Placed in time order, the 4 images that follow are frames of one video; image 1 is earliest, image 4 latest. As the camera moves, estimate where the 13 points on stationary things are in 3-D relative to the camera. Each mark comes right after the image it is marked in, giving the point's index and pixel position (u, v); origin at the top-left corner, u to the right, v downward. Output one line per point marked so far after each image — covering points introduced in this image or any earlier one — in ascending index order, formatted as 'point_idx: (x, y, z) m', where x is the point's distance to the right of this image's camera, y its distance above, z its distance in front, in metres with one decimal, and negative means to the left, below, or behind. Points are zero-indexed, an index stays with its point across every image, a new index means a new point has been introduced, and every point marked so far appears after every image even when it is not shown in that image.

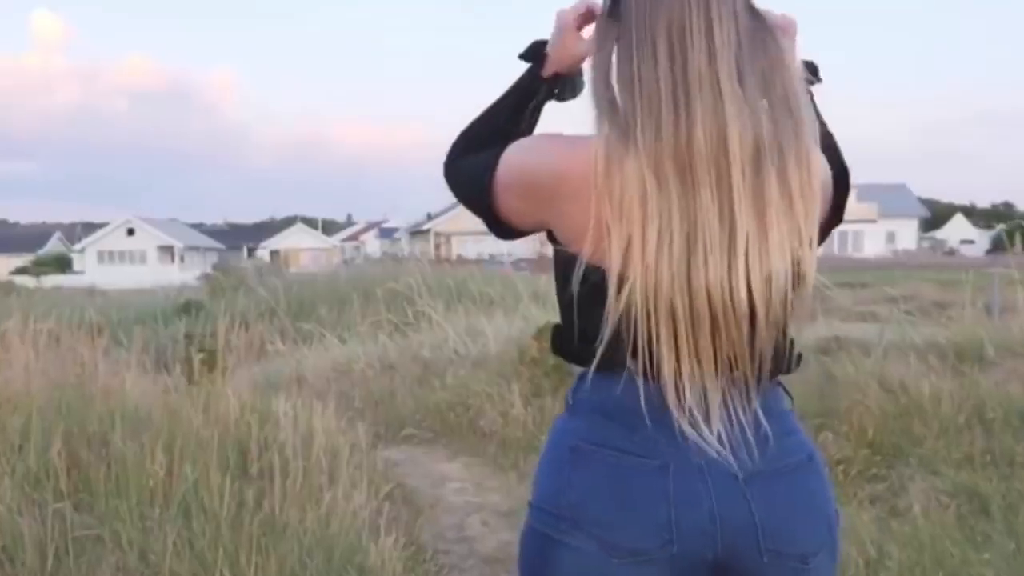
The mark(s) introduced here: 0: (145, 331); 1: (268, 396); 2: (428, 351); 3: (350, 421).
0: (-4.8, -0.7, +14.7) m
1: (-1.7, -0.8, +7.9) m
2: (-0.8, -0.6, +10.6) m
3: (-1.1, -0.9, +7.4) m
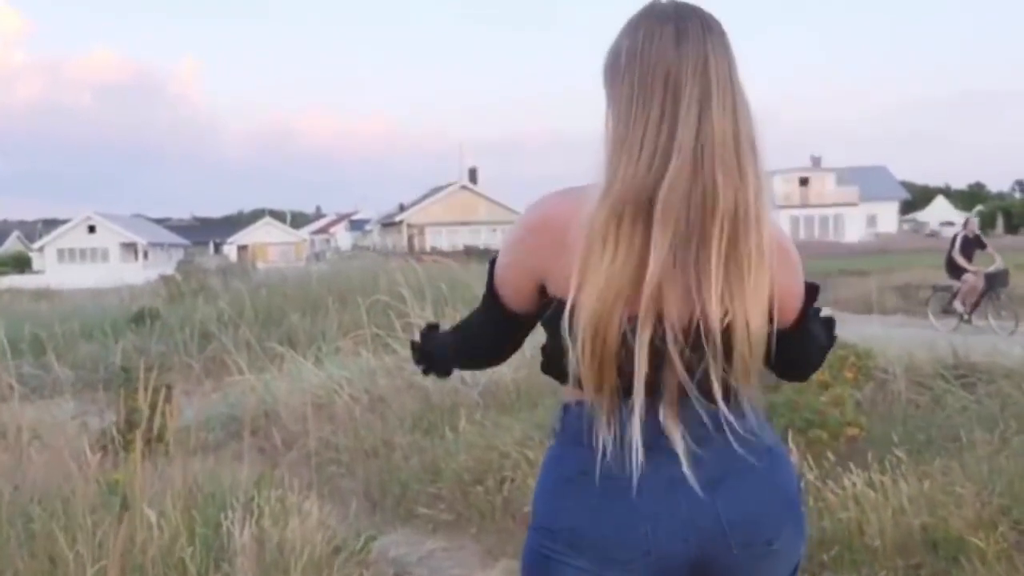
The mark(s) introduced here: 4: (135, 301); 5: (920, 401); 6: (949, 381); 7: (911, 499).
0: (-4.7, -0.9, +12.6) m
1: (-1.4, -0.9, +5.8) m
2: (-0.7, -0.7, +8.6) m
3: (-0.8, -1.0, +5.4) m
4: (-6.0, -0.2, +18.1) m
5: (+2.1, -0.6, +5.8) m
6: (+2.3, -0.5, +6.1) m
7: (+1.4, -0.7, +4.0) m
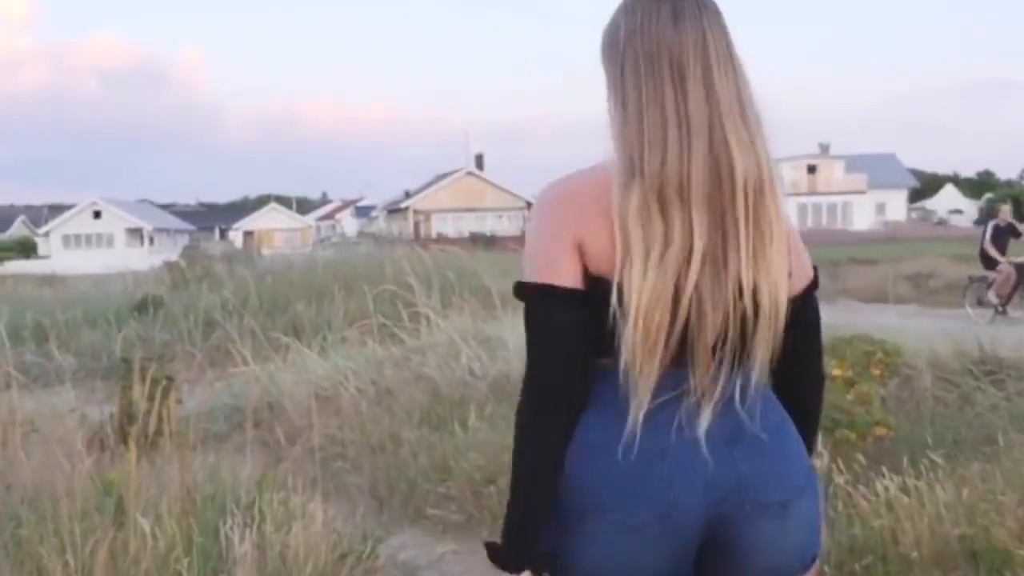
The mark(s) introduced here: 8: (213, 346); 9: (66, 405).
0: (-4.6, -0.7, +12.4) m
1: (-1.4, -0.9, +5.6) m
2: (-0.6, -0.6, +8.4) m
3: (-0.8, -1.0, +5.2) m
4: (-5.8, 0.0, +17.9) m
5: (+2.1, -0.5, +5.6) m
6: (+2.4, -0.4, +5.9) m
7: (+1.4, -0.7, +3.8) m
8: (-3.1, -0.6, +12.1) m
9: (-3.3, -0.8, +8.4) m
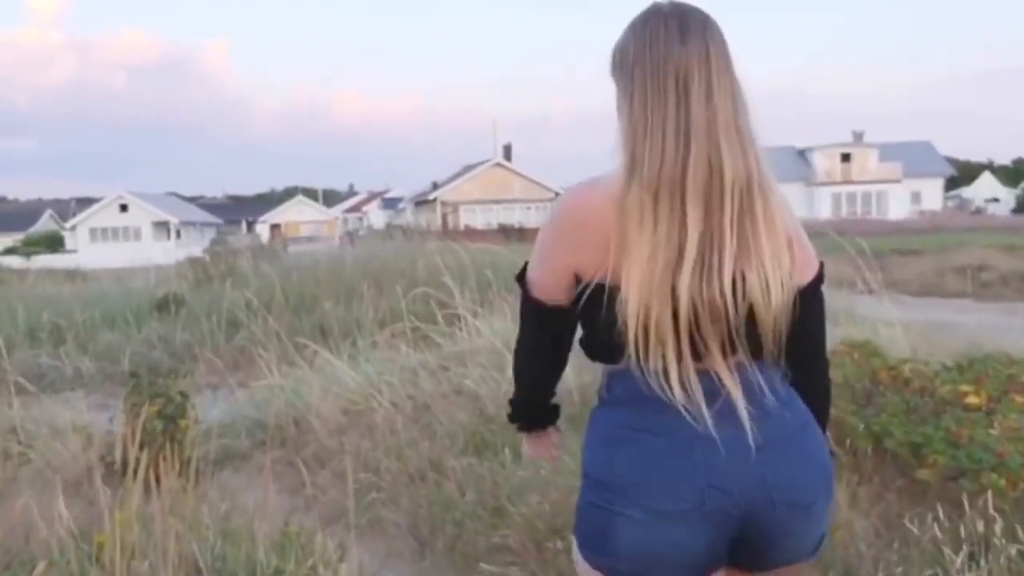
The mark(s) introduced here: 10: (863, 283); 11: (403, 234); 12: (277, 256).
0: (-4.2, -0.7, +11.7) m
1: (-1.1, -0.9, +4.8) m
2: (-0.2, -0.6, +7.5) m
3: (-0.5, -1.0, +4.4) m
4: (-5.3, 0.0, +17.2) m
5: (+2.4, -0.6, +4.7) m
6: (+2.7, -0.5, +5.0) m
7: (+1.7, -0.8, +2.9) m
8: (-2.7, -0.6, +11.3) m
9: (-2.9, -0.9, +7.6) m
10: (+3.3, 0.0, +10.9) m
11: (-1.6, +0.8, +16.8) m
12: (-3.6, +0.5, +17.4) m
